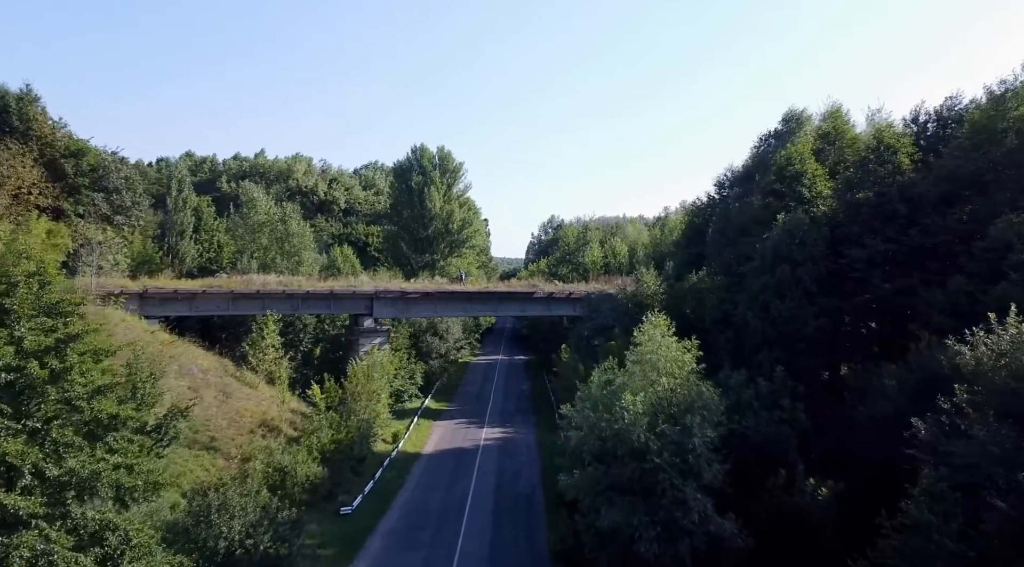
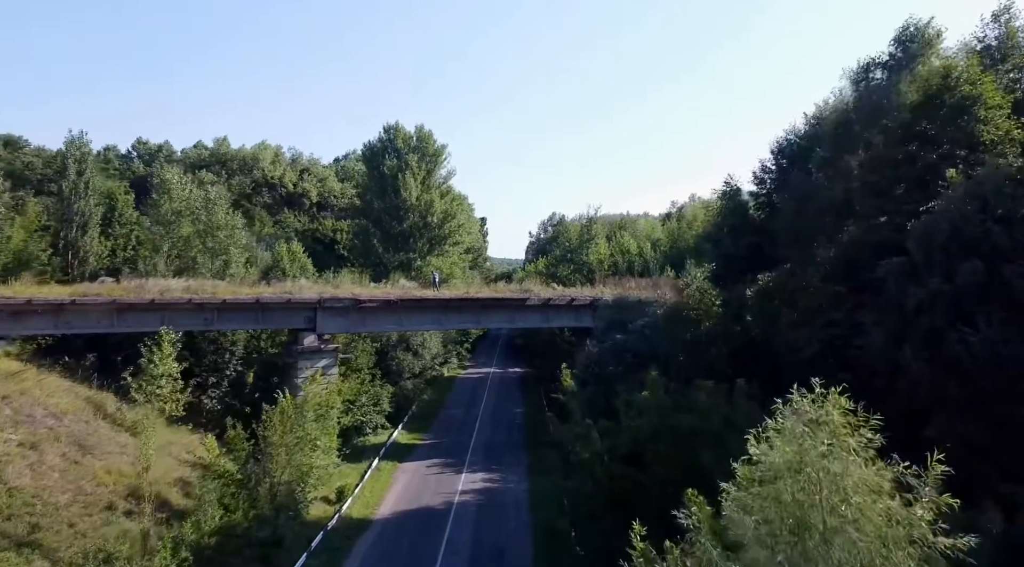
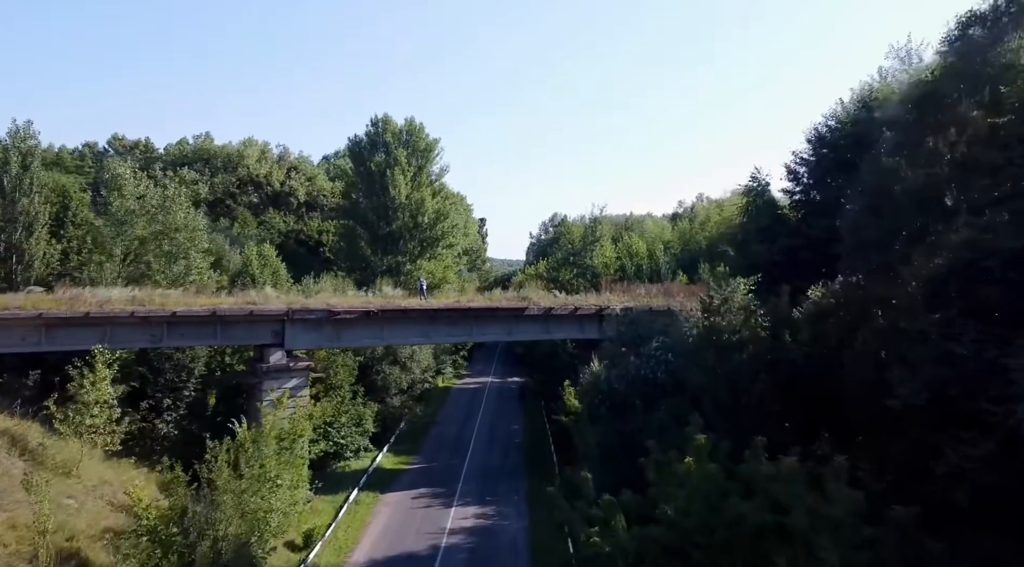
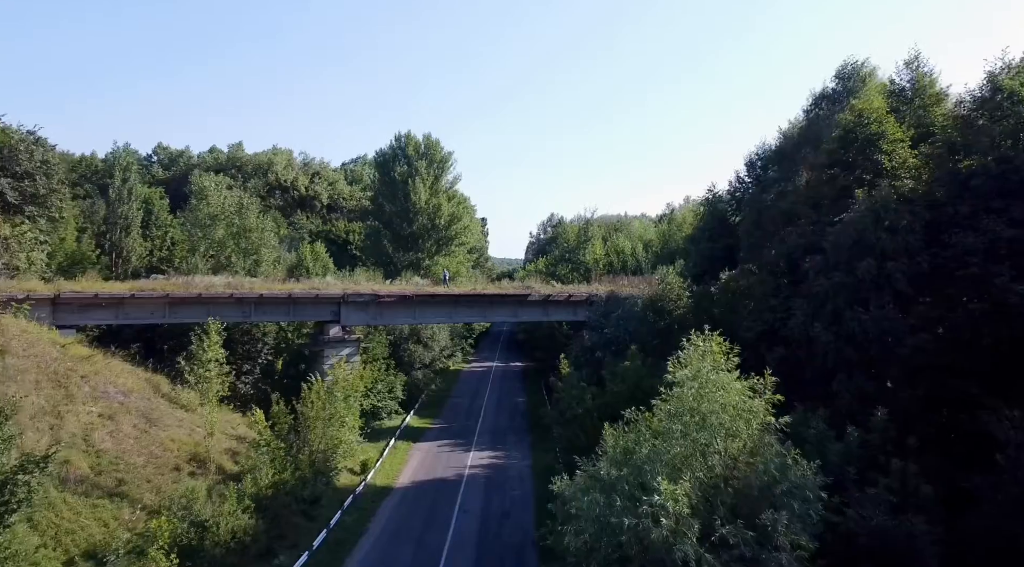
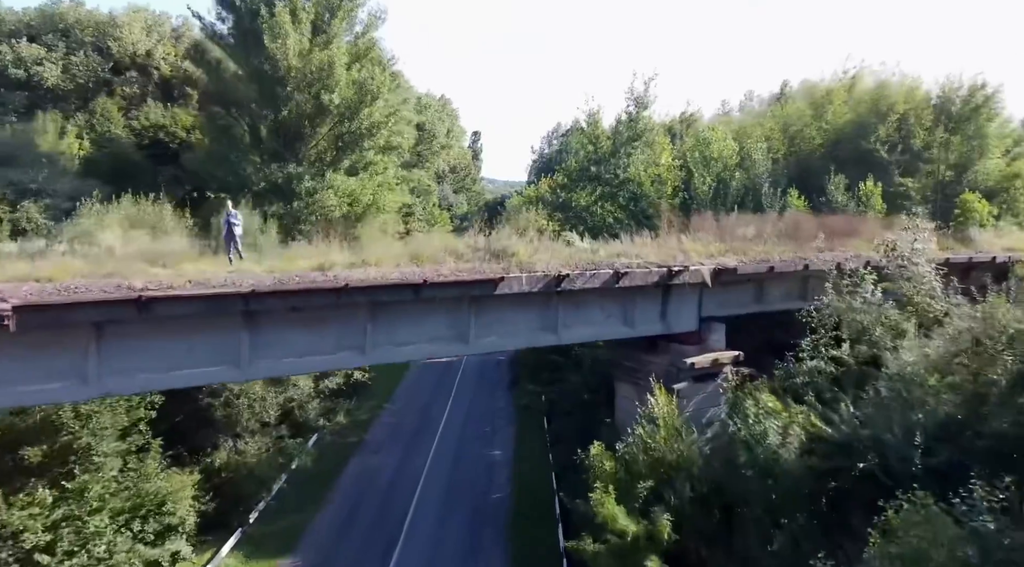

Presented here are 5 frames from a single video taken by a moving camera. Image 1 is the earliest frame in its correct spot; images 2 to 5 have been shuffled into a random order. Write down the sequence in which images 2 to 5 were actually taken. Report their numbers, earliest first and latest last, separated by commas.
4, 2, 3, 5
